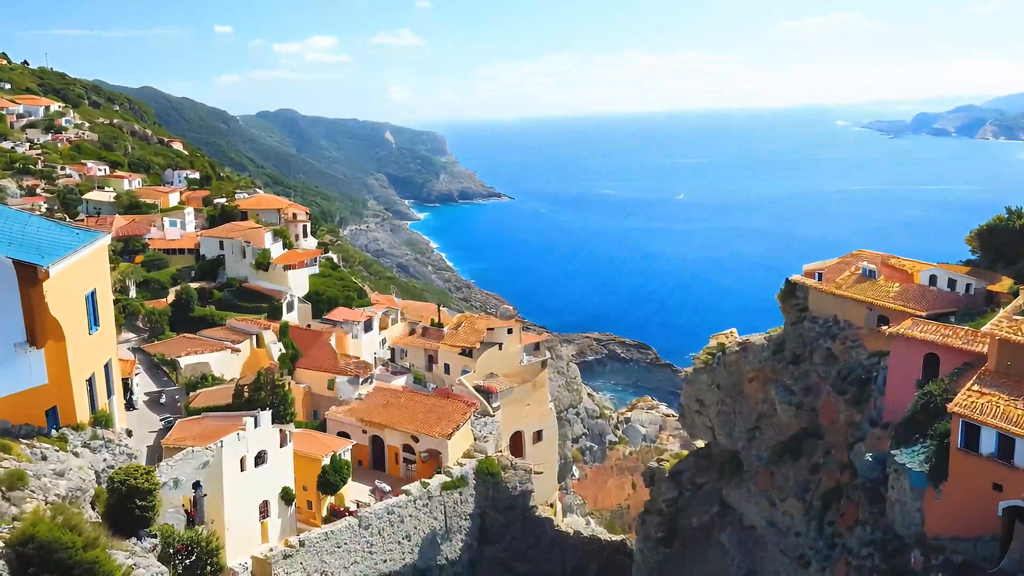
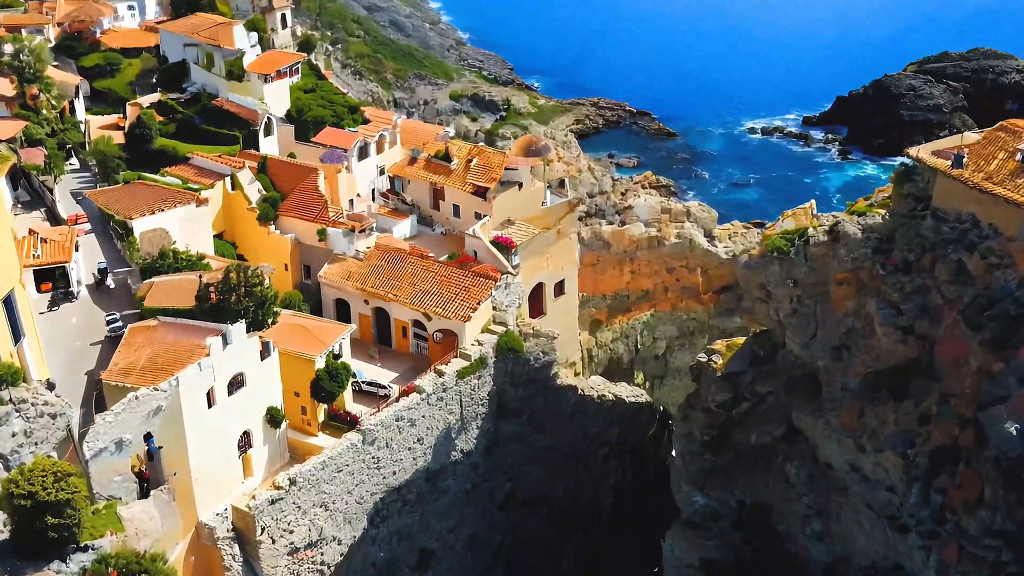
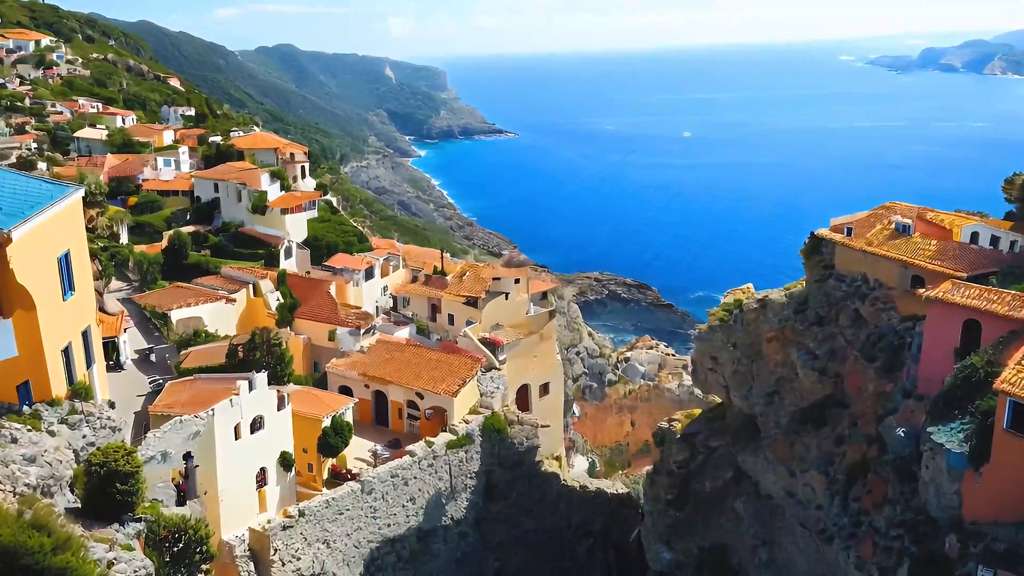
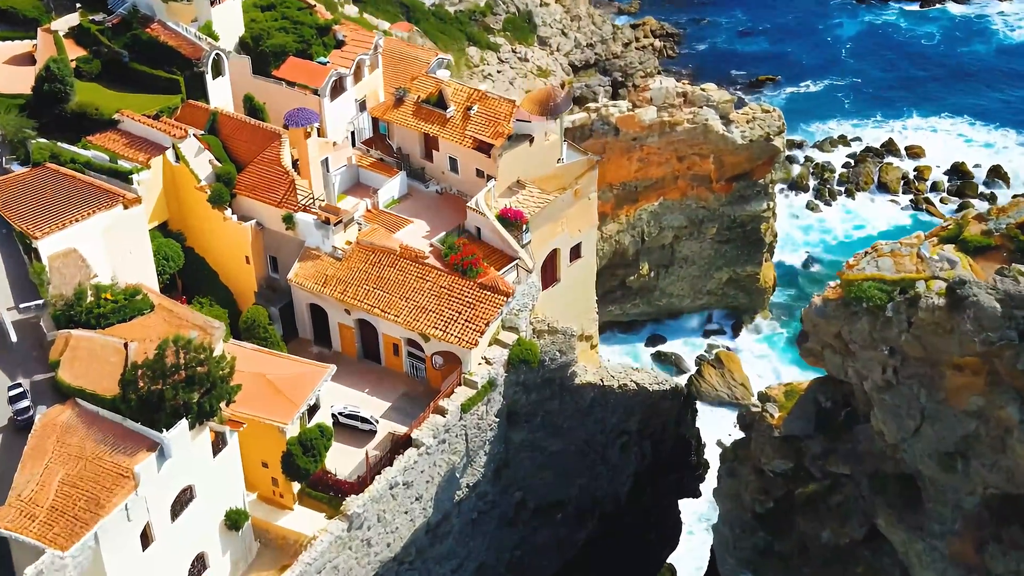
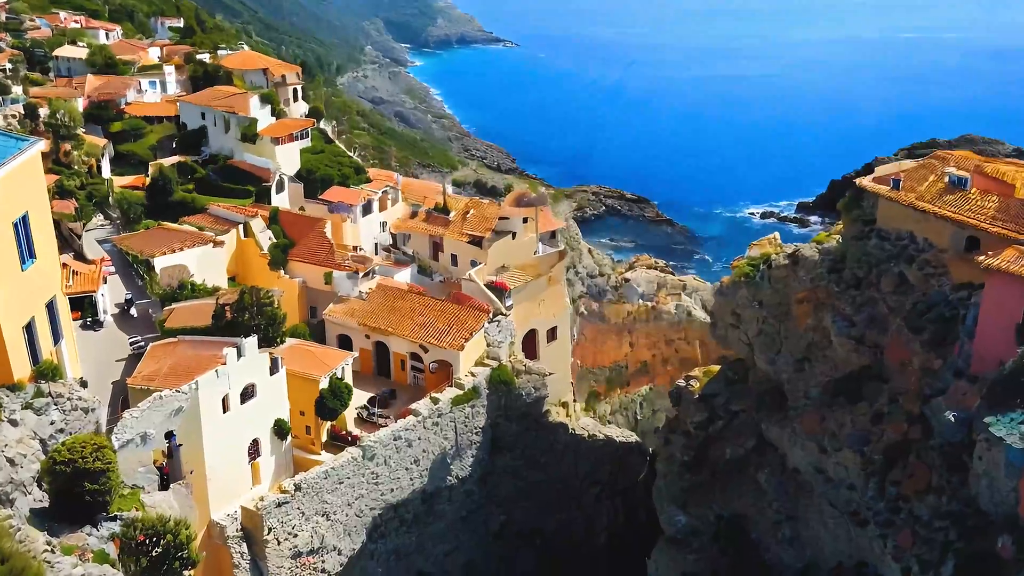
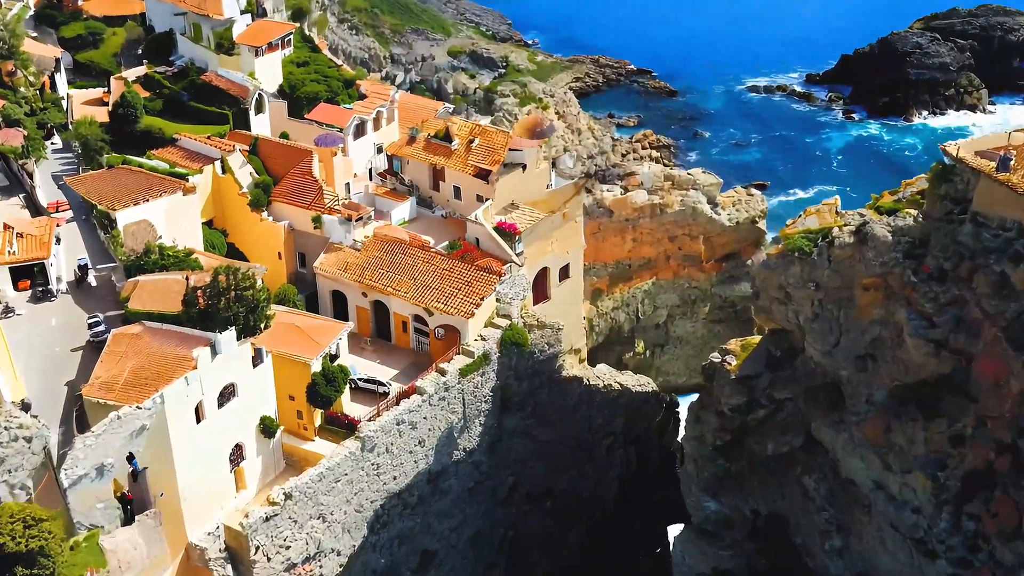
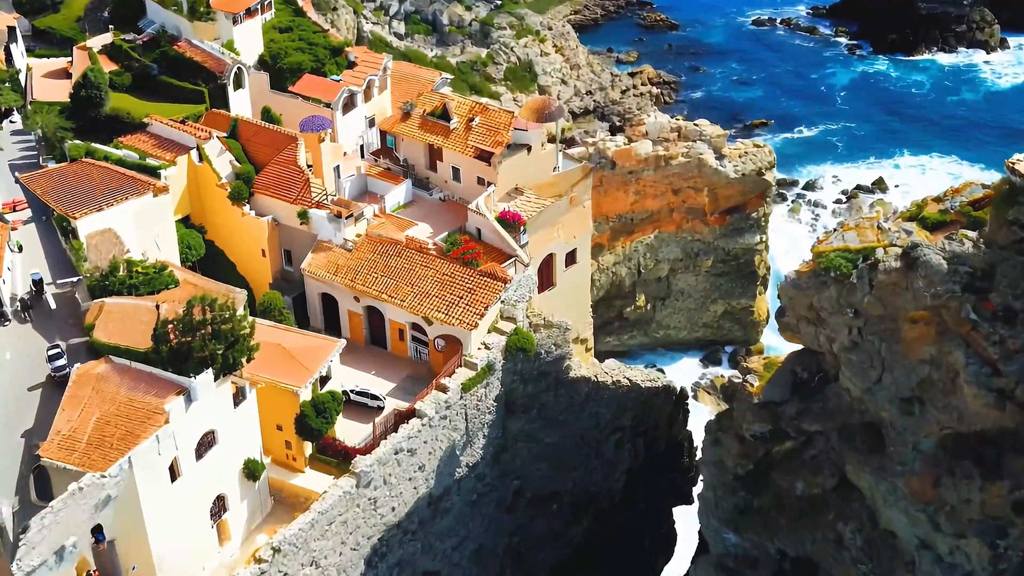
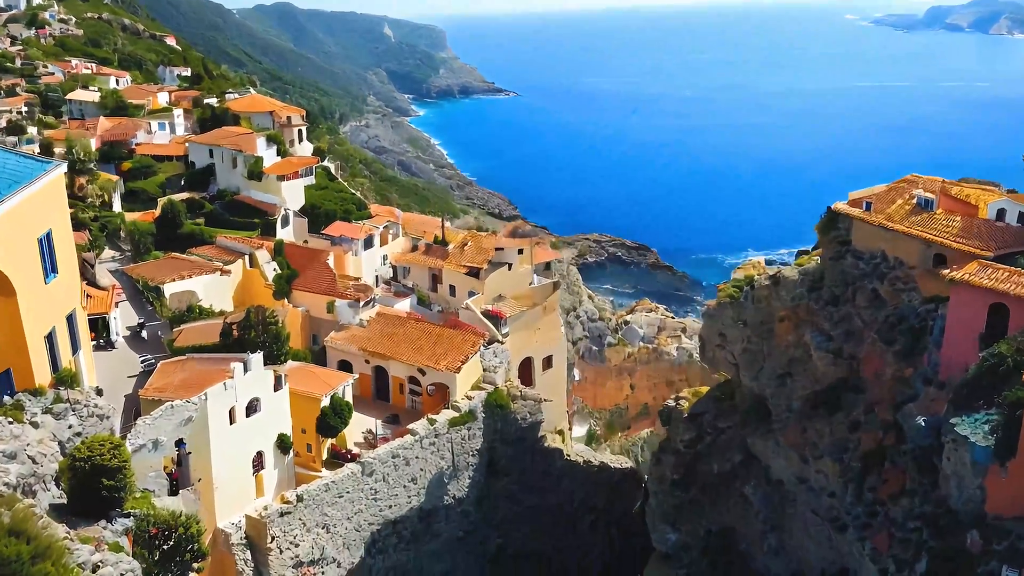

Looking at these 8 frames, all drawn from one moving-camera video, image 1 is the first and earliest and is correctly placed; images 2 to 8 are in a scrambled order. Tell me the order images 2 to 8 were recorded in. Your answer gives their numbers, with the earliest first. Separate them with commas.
3, 8, 5, 2, 6, 7, 4
